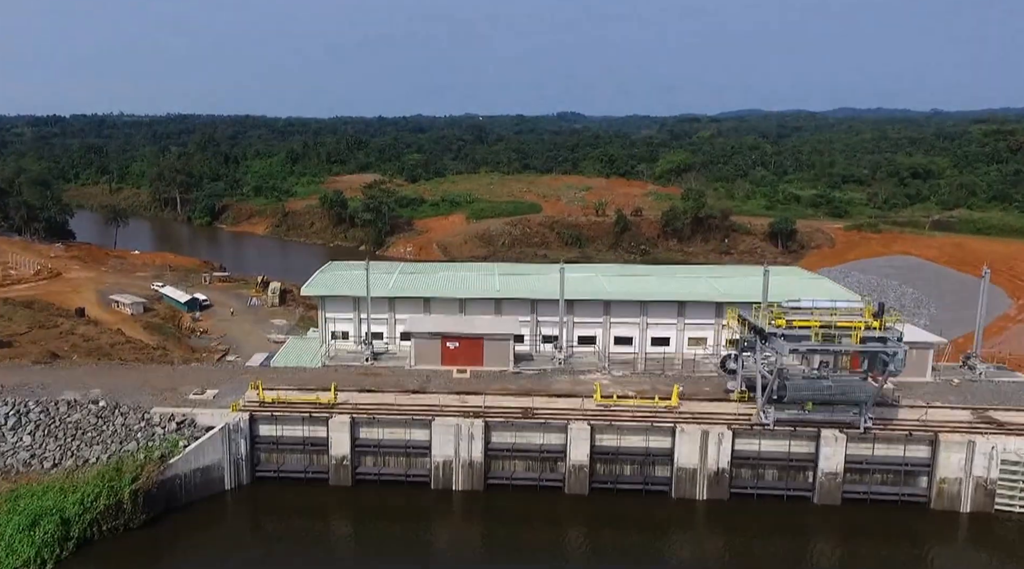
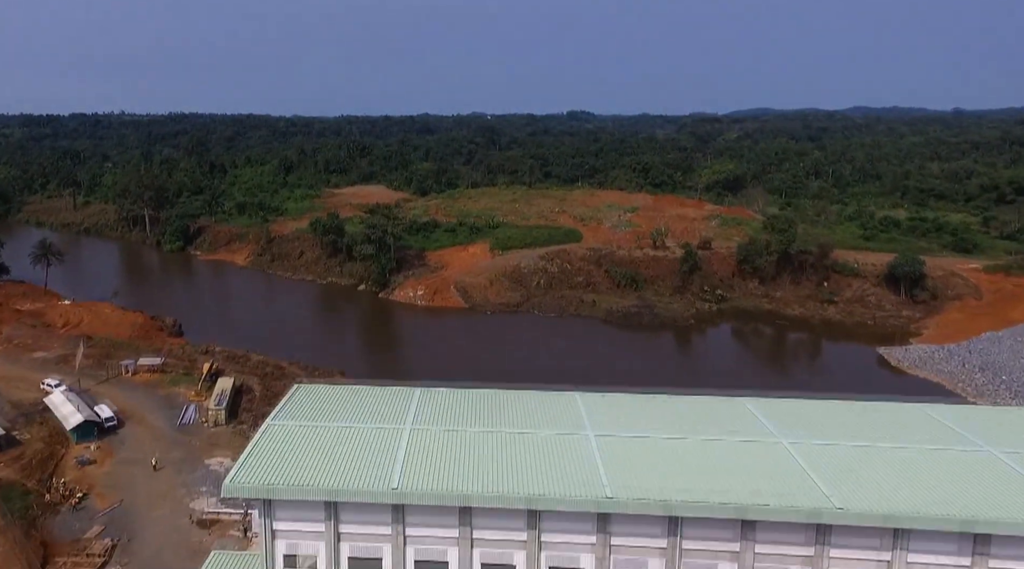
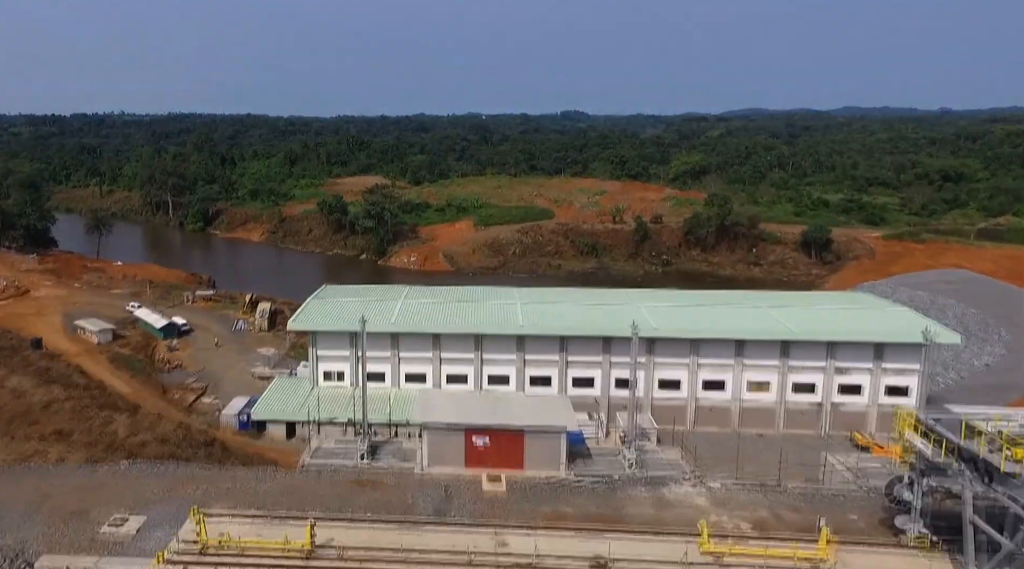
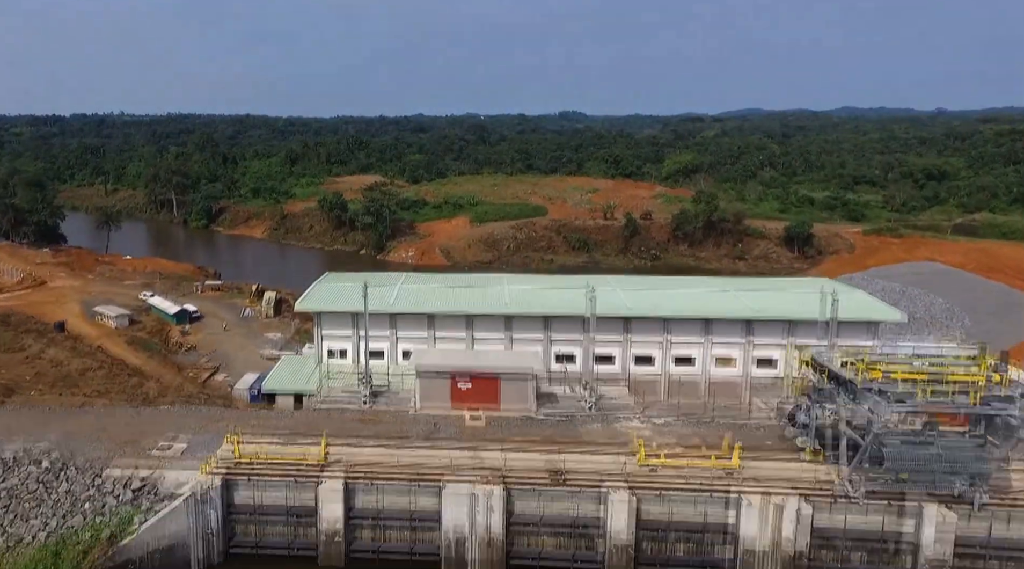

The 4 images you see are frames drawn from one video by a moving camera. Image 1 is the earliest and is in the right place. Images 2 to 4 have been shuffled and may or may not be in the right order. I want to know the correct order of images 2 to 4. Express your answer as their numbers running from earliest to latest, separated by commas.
4, 3, 2
